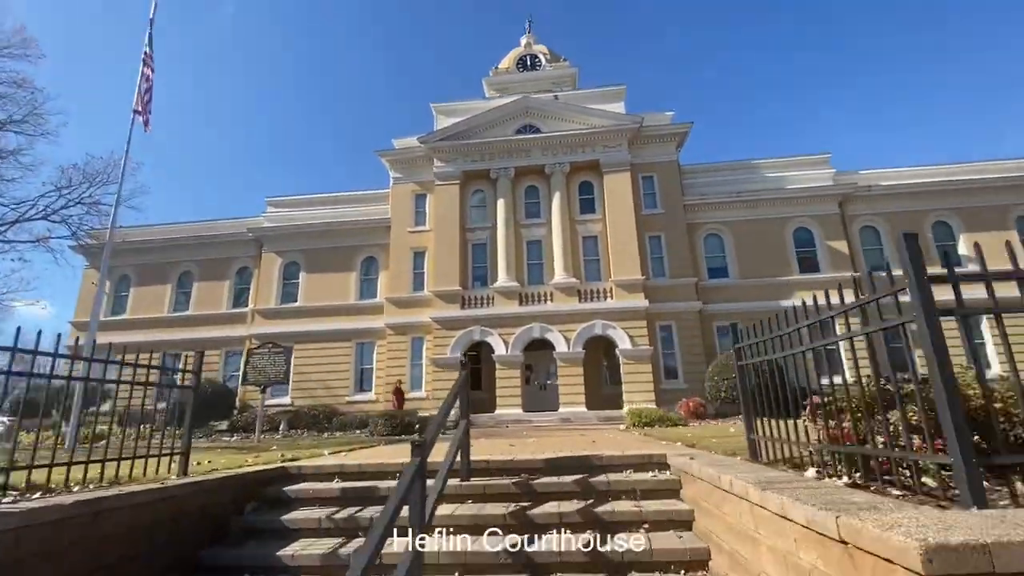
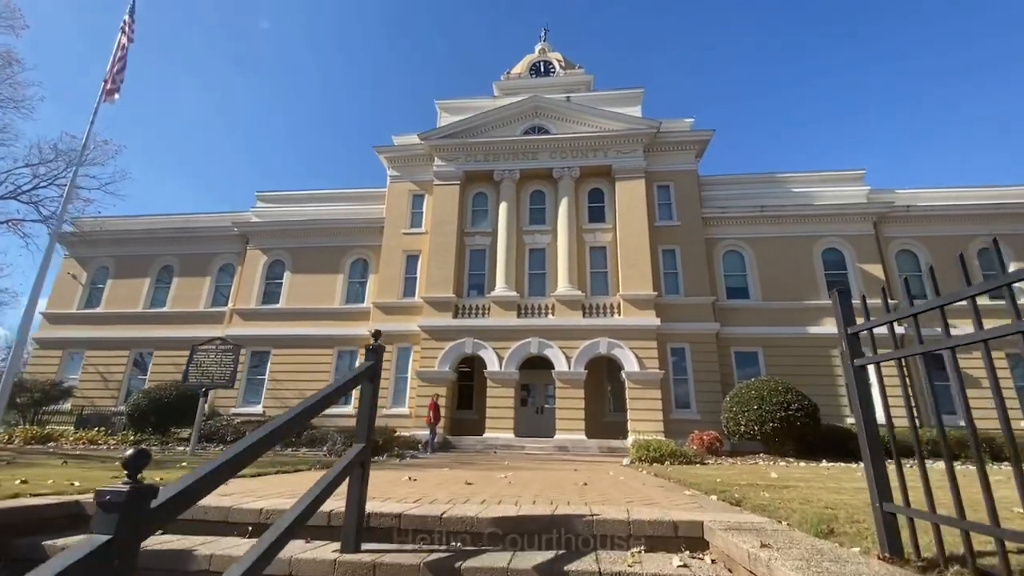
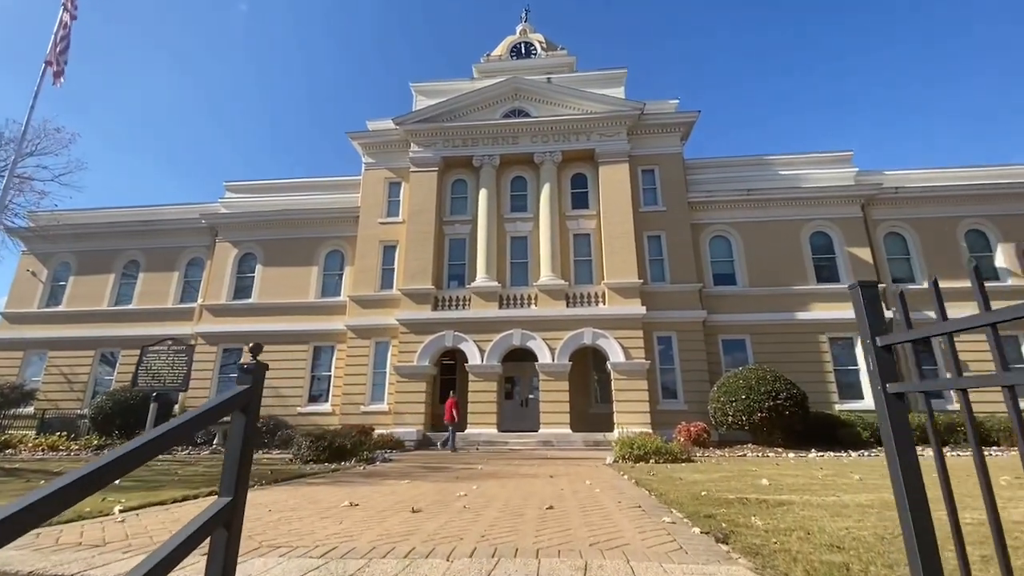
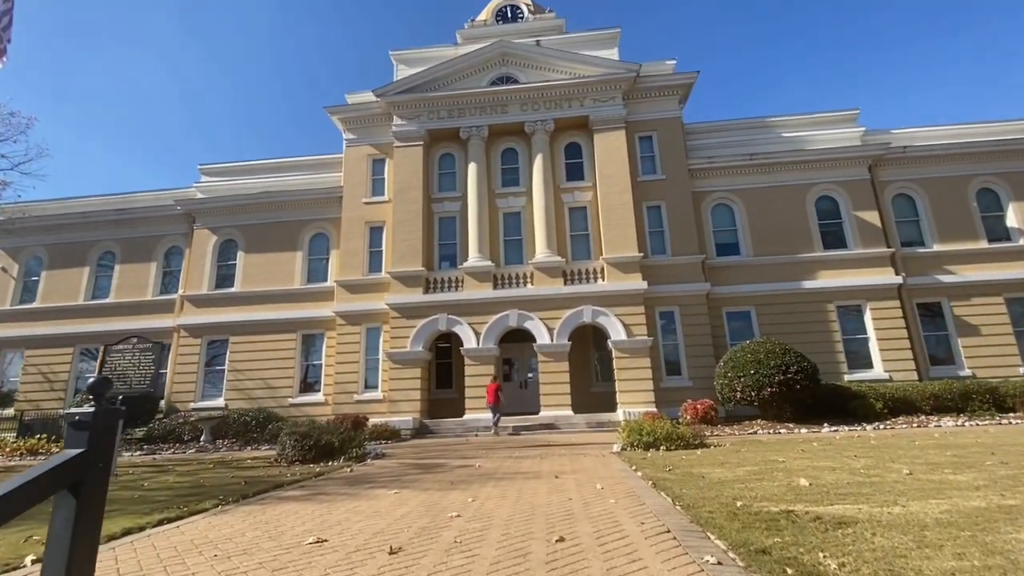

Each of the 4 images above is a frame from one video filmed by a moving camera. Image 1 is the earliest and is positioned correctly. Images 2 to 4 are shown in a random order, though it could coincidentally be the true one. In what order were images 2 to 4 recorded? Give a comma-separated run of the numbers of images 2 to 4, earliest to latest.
2, 3, 4
